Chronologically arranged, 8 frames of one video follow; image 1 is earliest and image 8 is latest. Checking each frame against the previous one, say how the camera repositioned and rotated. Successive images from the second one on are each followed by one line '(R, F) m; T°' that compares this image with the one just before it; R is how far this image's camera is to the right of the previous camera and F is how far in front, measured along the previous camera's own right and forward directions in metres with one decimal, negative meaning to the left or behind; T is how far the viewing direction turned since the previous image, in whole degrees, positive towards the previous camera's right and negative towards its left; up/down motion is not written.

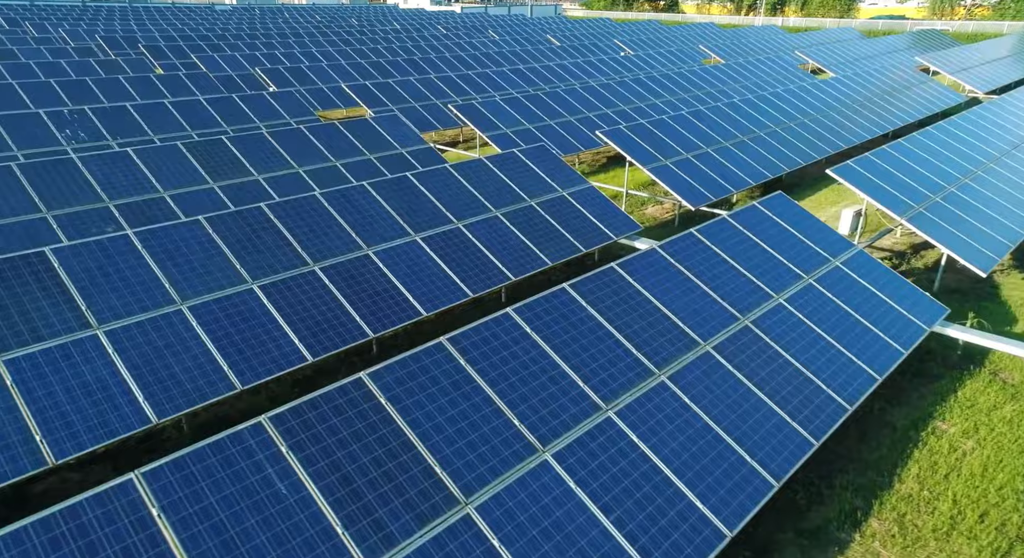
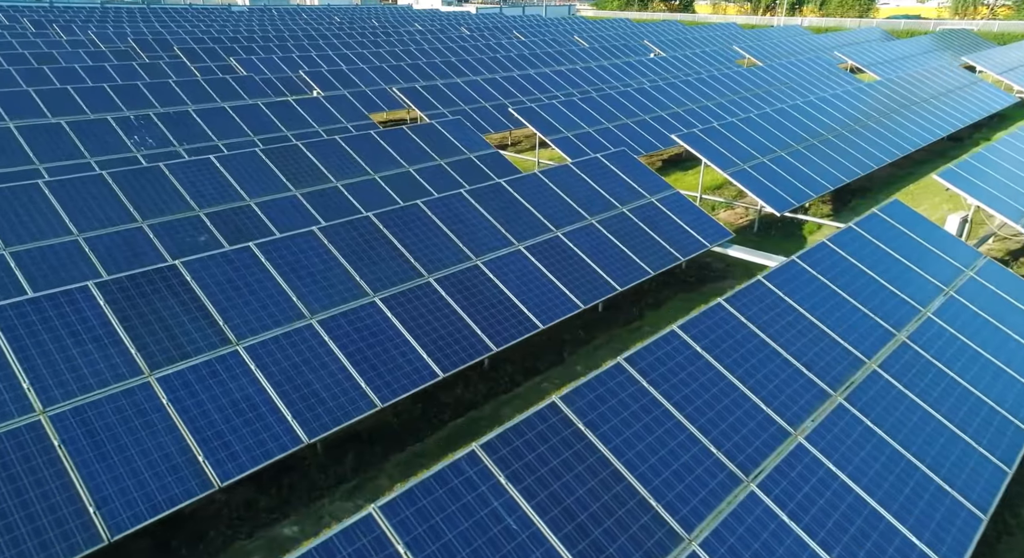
(-1.8, +0.2) m; -1°
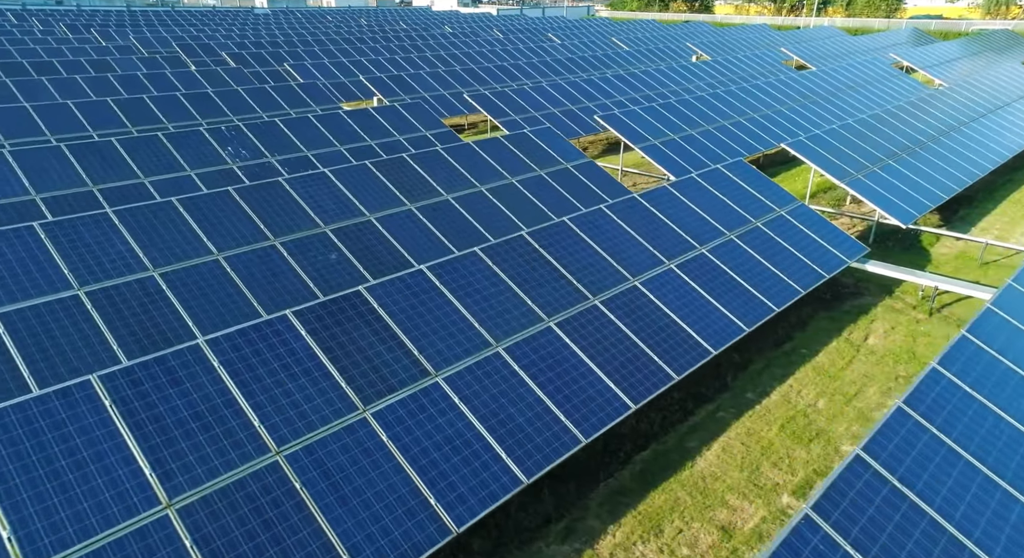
(-2.5, +0.4) m; -1°
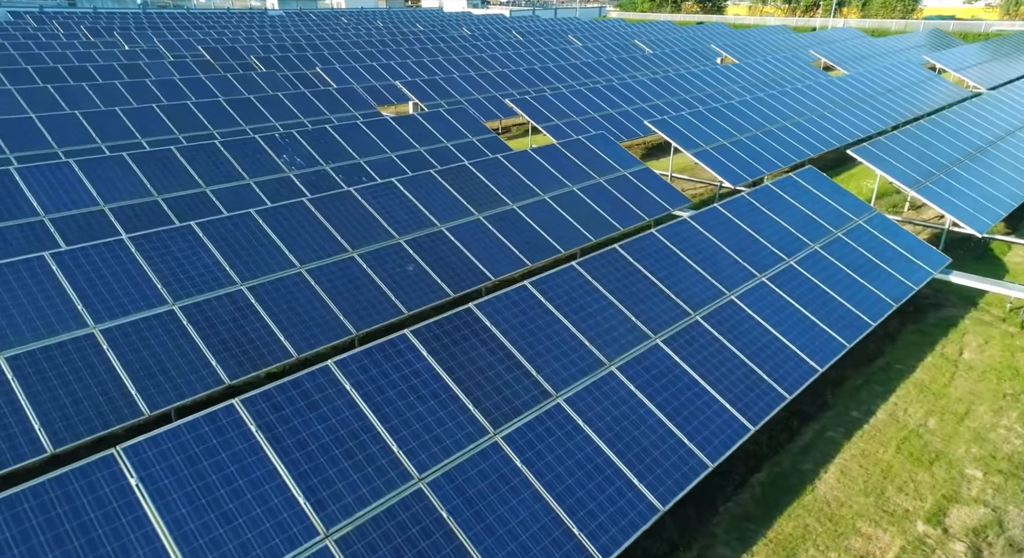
(-1.4, +0.2) m; -1°
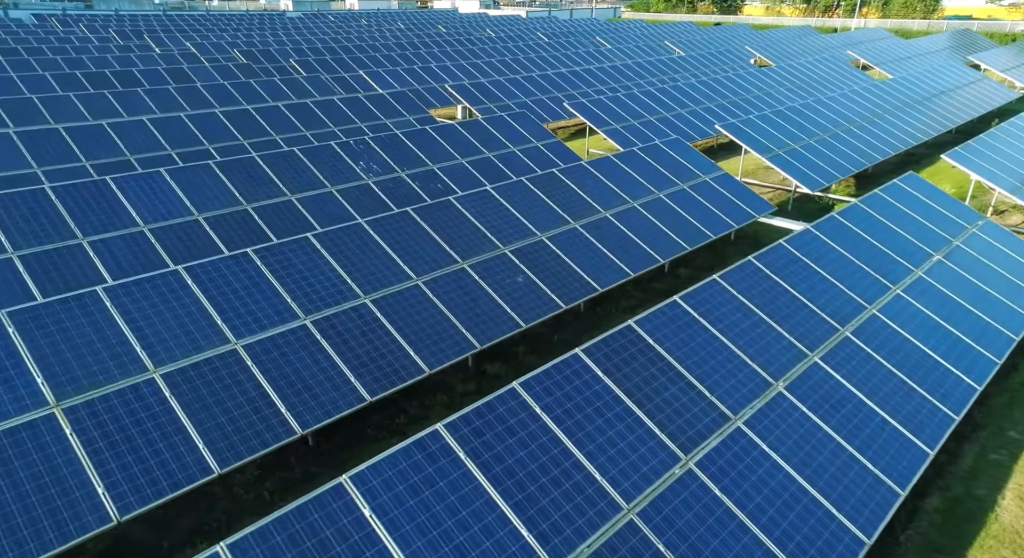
(-2.0, +0.3) m; -1°
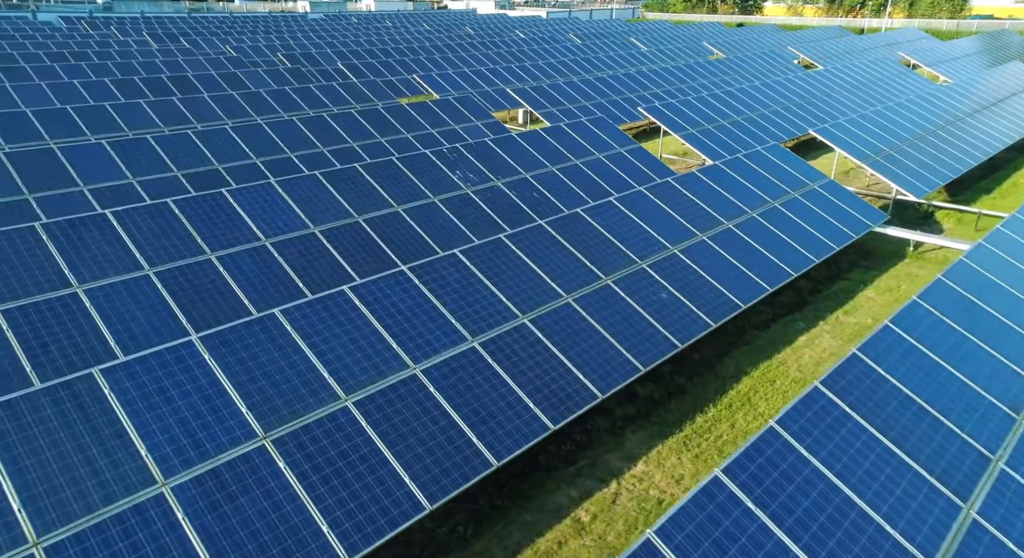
(-2.5, +0.4) m; -1°
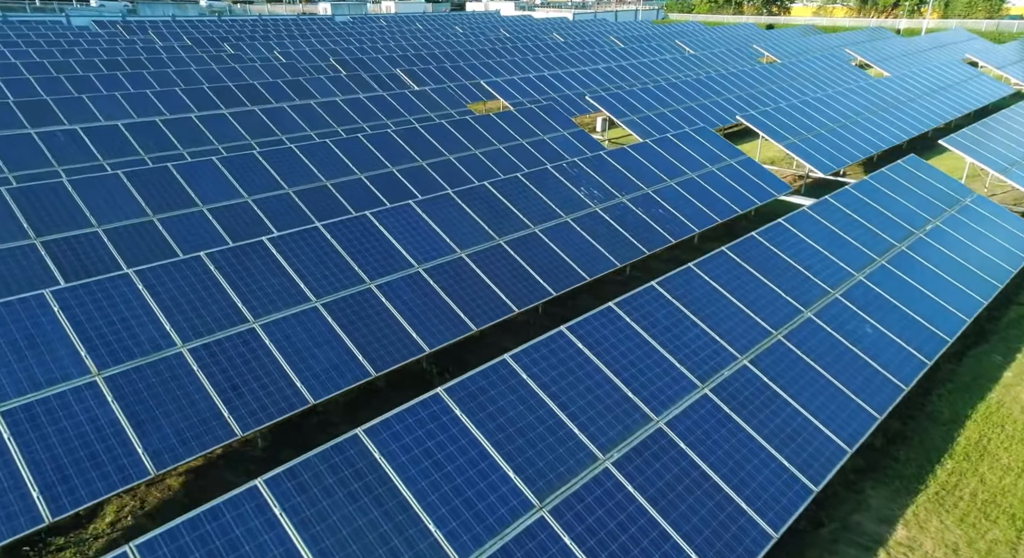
(-3.1, +0.8) m; -2°
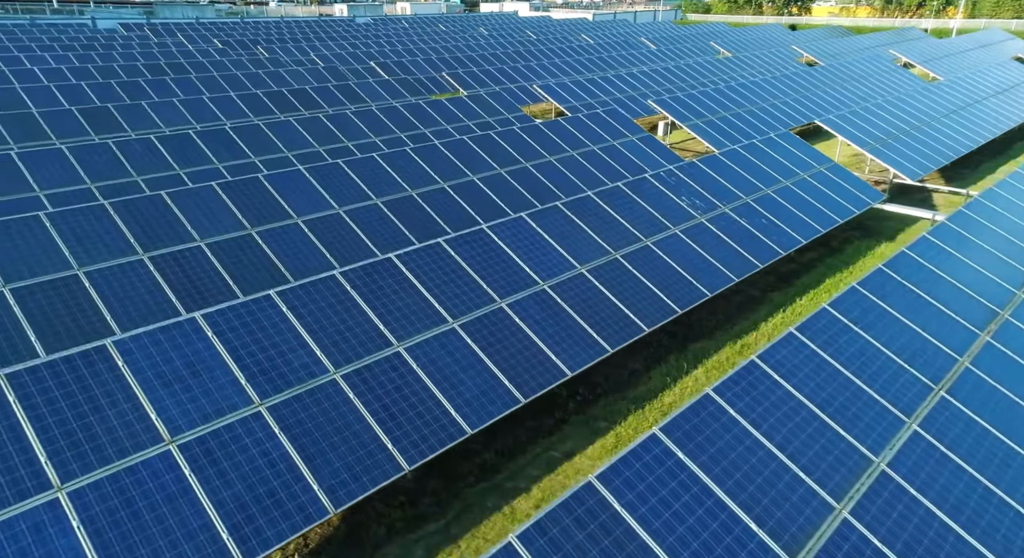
(-2.4, +0.6) m; -1°
